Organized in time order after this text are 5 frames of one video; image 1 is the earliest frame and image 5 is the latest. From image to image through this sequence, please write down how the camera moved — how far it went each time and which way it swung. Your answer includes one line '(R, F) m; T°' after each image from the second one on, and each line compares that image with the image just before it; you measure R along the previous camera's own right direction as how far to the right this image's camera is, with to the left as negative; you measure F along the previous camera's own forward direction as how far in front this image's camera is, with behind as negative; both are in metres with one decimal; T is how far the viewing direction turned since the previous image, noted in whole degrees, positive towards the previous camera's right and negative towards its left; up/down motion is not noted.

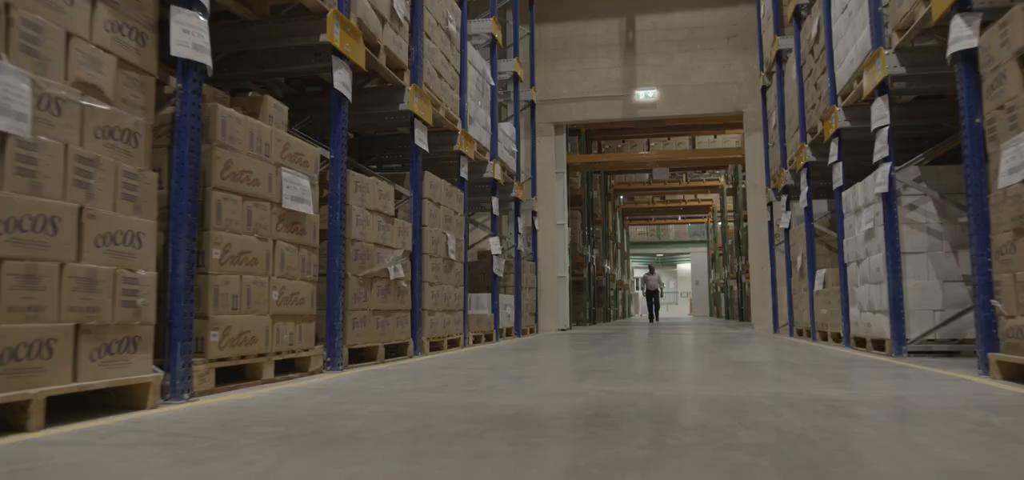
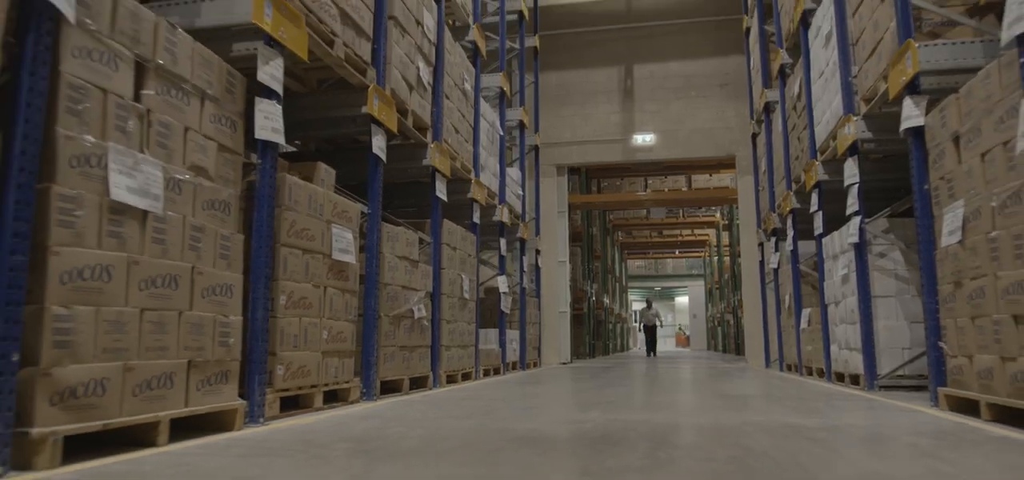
(-0.1, -0.5) m; 0°
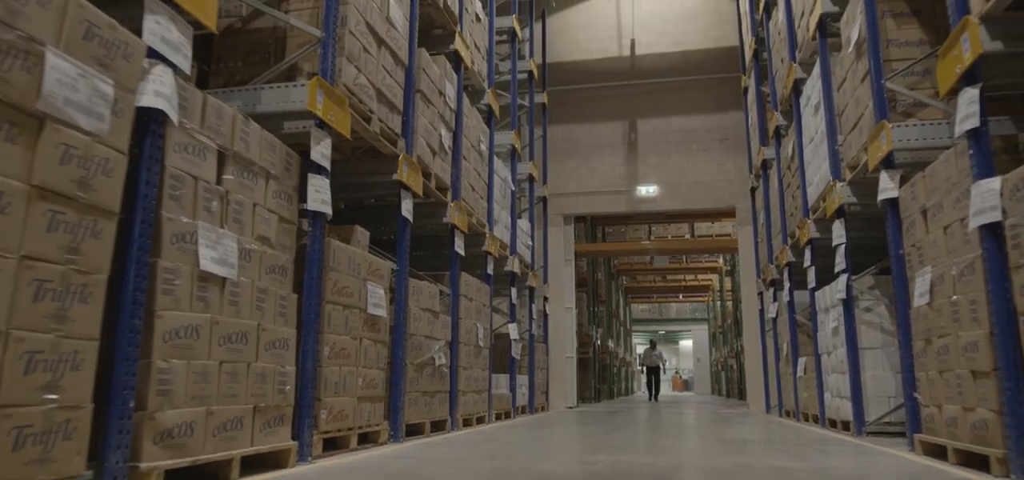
(-0.1, -0.4) m; 0°
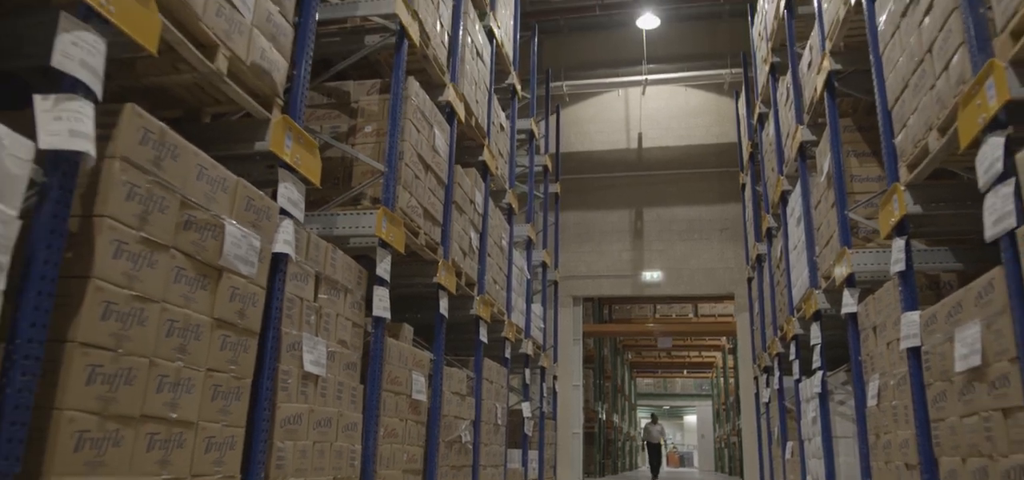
(-0.1, -0.9) m; -1°
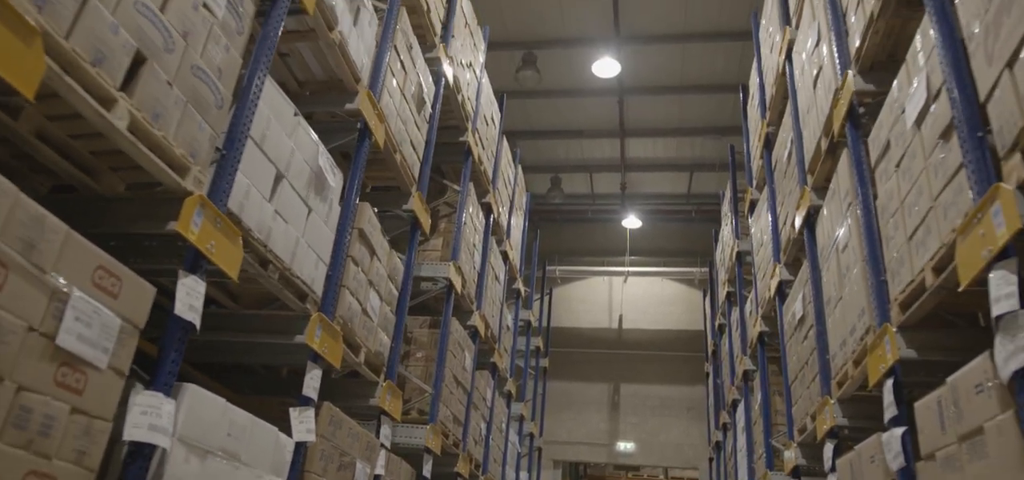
(-0.3, -1.9) m; +1°
